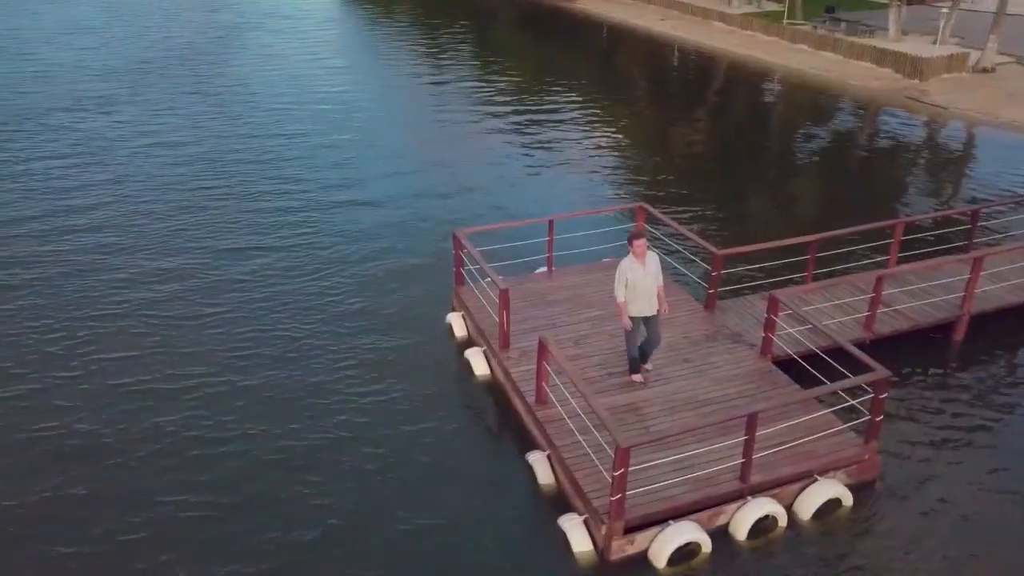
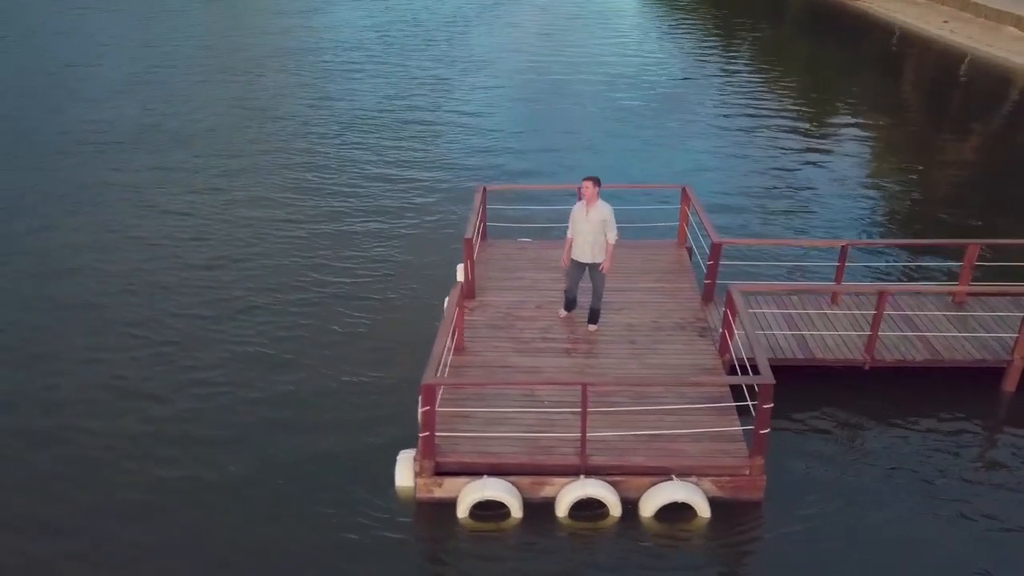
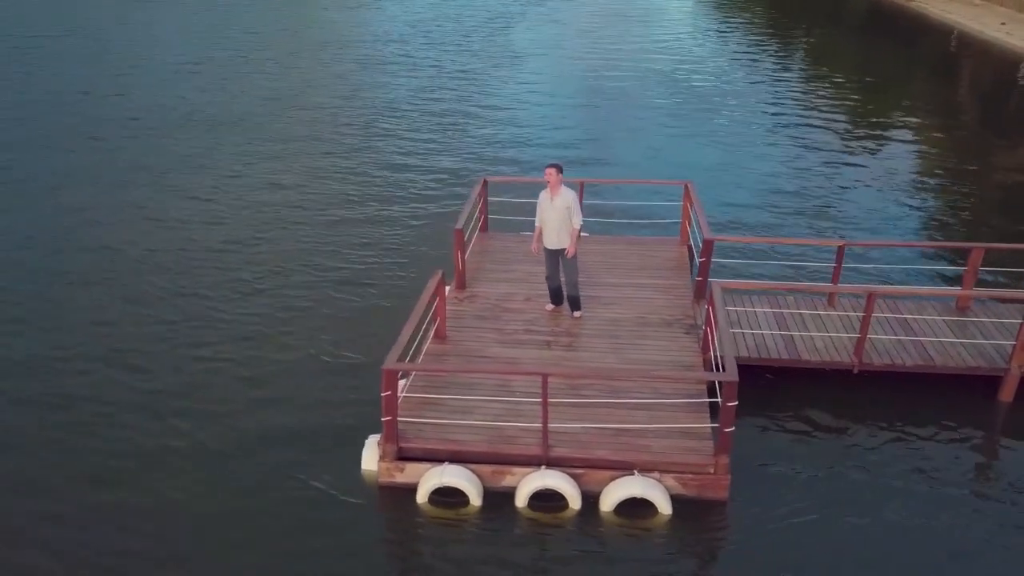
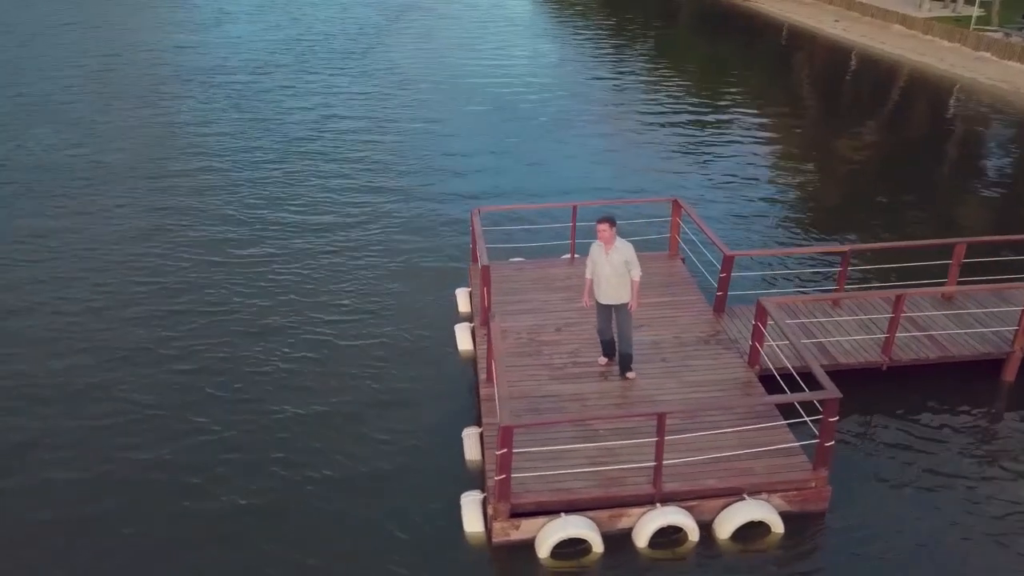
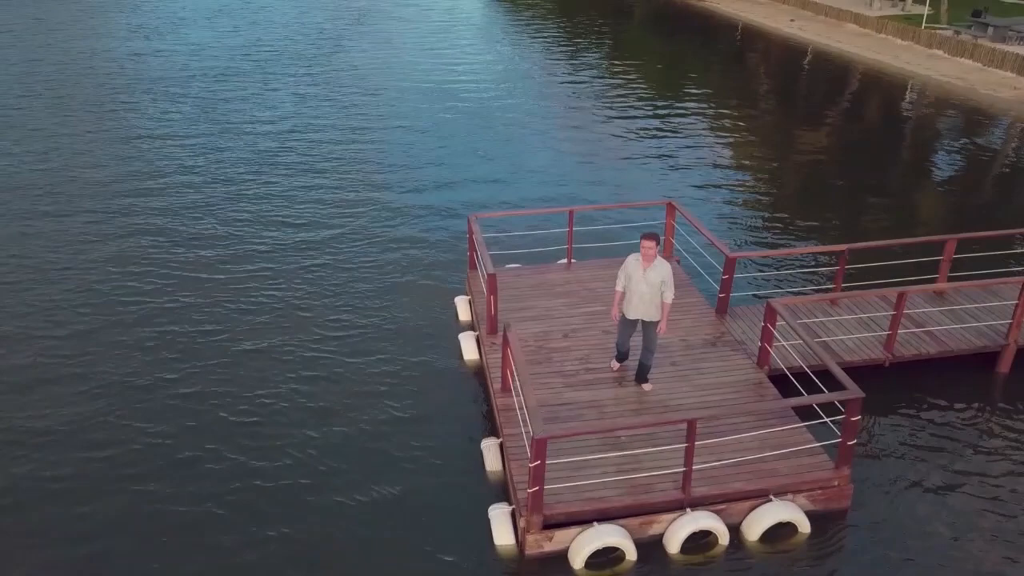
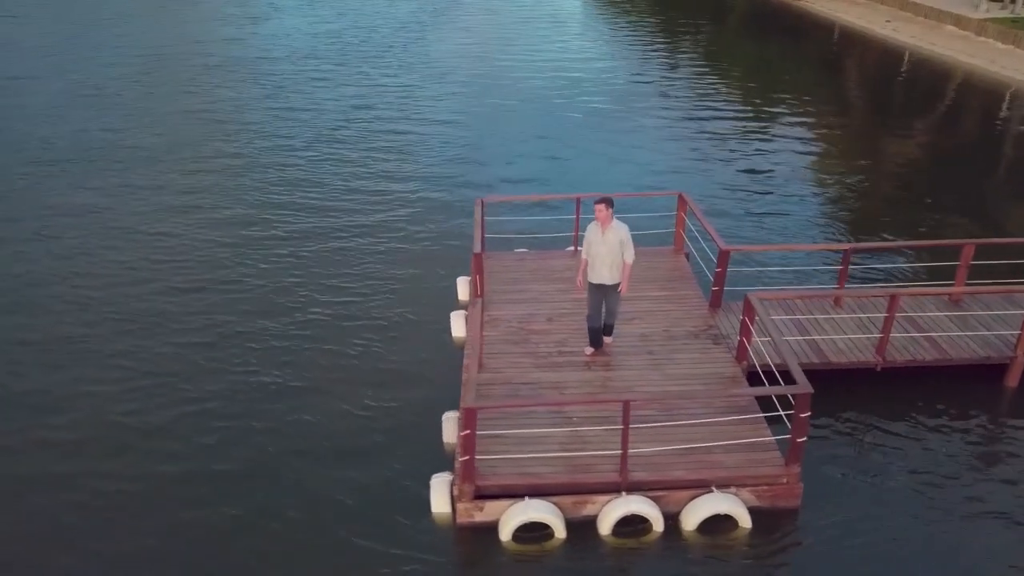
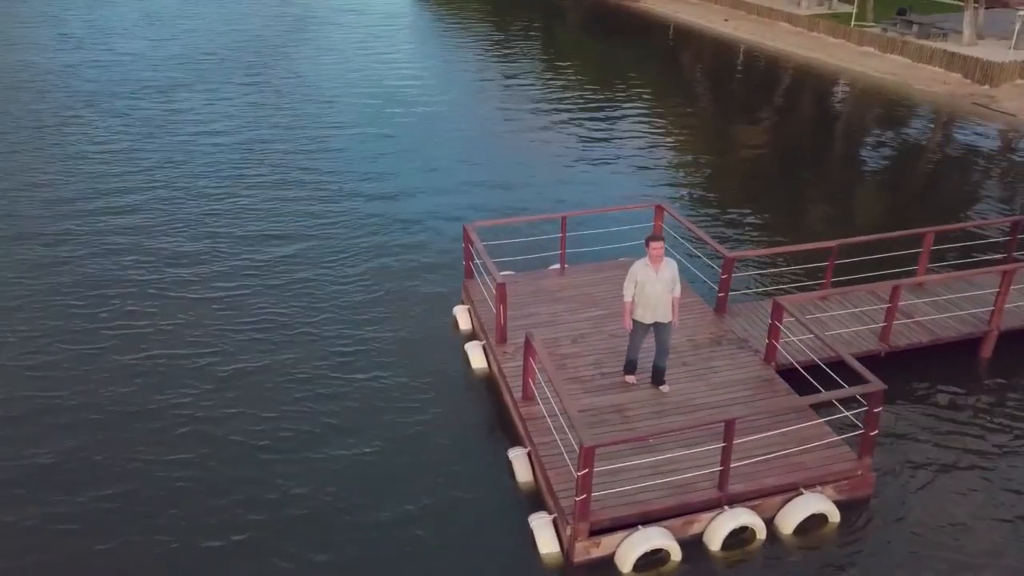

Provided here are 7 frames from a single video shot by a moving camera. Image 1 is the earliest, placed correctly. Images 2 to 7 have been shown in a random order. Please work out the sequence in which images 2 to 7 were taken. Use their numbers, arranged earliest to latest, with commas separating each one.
7, 5, 4, 6, 2, 3
